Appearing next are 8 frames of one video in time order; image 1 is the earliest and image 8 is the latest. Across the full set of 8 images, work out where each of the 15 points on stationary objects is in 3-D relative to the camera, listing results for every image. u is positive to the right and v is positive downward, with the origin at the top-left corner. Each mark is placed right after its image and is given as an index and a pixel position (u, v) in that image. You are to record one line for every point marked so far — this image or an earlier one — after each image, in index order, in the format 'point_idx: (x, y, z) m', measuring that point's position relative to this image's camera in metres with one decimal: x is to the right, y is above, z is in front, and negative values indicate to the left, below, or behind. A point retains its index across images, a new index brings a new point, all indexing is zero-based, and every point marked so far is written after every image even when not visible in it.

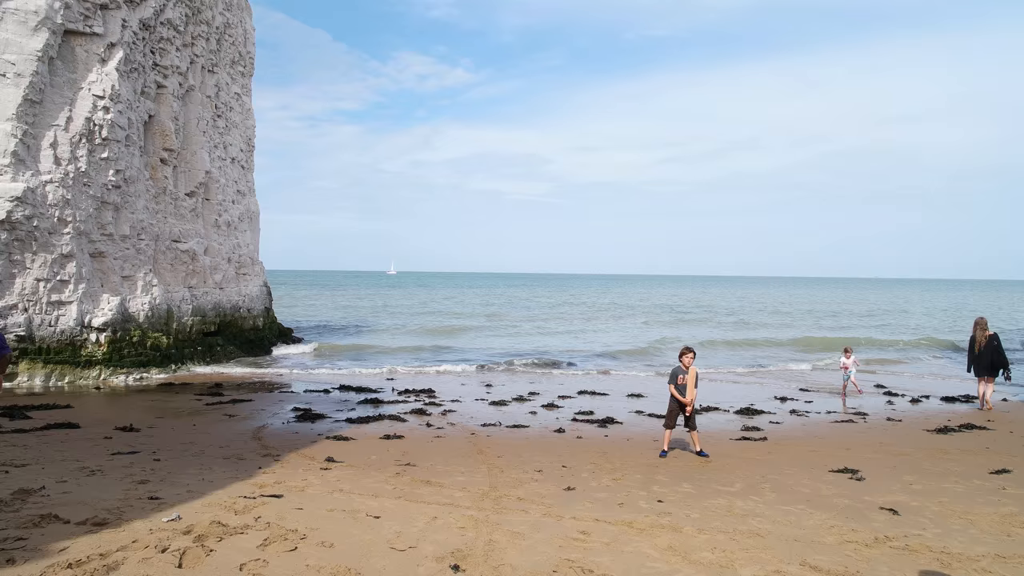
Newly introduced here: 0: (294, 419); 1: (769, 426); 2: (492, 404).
0: (-3.3, -2.0, +9.8) m
1: (+3.9, -2.1, +10.0) m
2: (-0.4, -2.1, +11.8) m
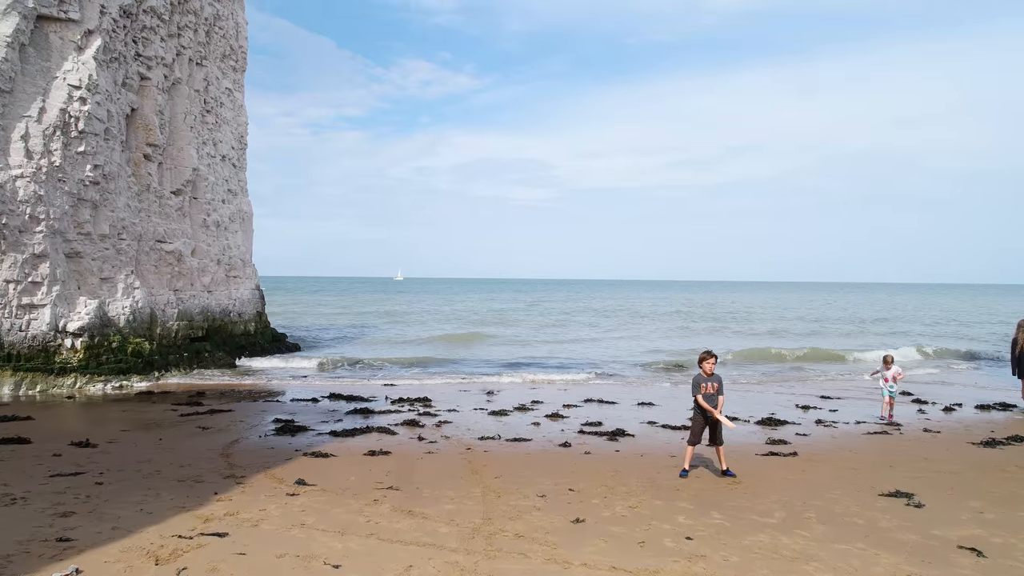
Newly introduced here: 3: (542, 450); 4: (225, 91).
0: (-3.3, -2.0, +8.9) m
1: (+4.0, -2.1, +9.1) m
2: (-0.4, -2.1, +10.9) m
3: (+0.4, -2.0, +8.0) m
4: (-8.6, +5.9, +19.6) m
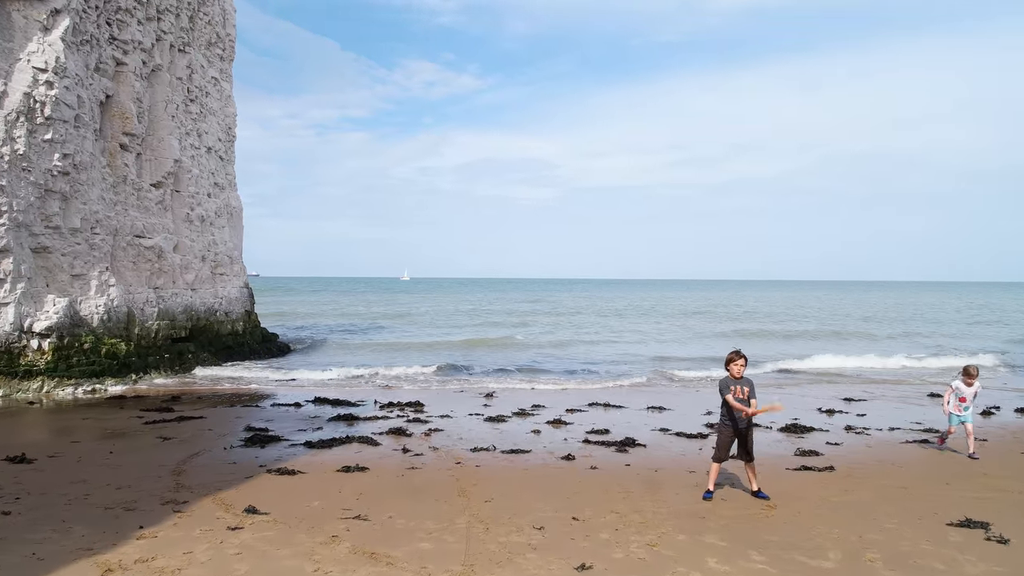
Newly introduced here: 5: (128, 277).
0: (-3.3, -1.9, +8.0) m
1: (+3.9, -2.0, +8.1) m
2: (-0.4, -2.0, +10.0) m
3: (+0.3, -1.9, +7.0) m
4: (-8.6, +6.0, +18.7) m
5: (-8.7, +0.3, +14.7) m
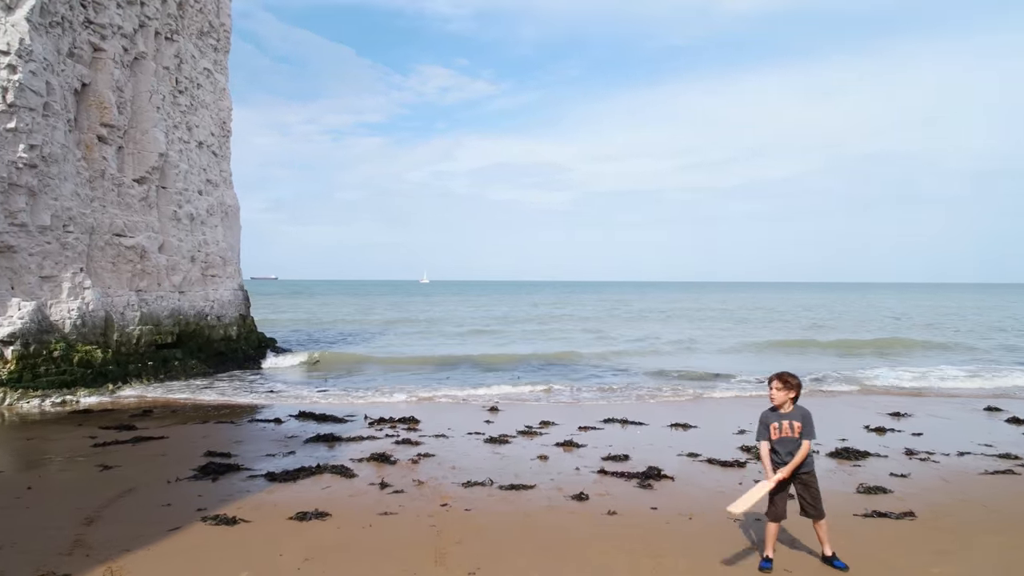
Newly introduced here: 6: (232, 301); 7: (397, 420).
0: (-3.3, -1.9, +6.8) m
1: (+3.9, -2.0, +6.7) m
2: (-0.3, -2.0, +8.7) m
3: (+0.3, -1.9, +5.7) m
4: (-8.4, +5.9, +17.7) m
5: (-8.5, +0.2, +13.7) m
6: (-7.9, -0.4, +18.3) m
7: (-1.8, -2.1, +10.1) m
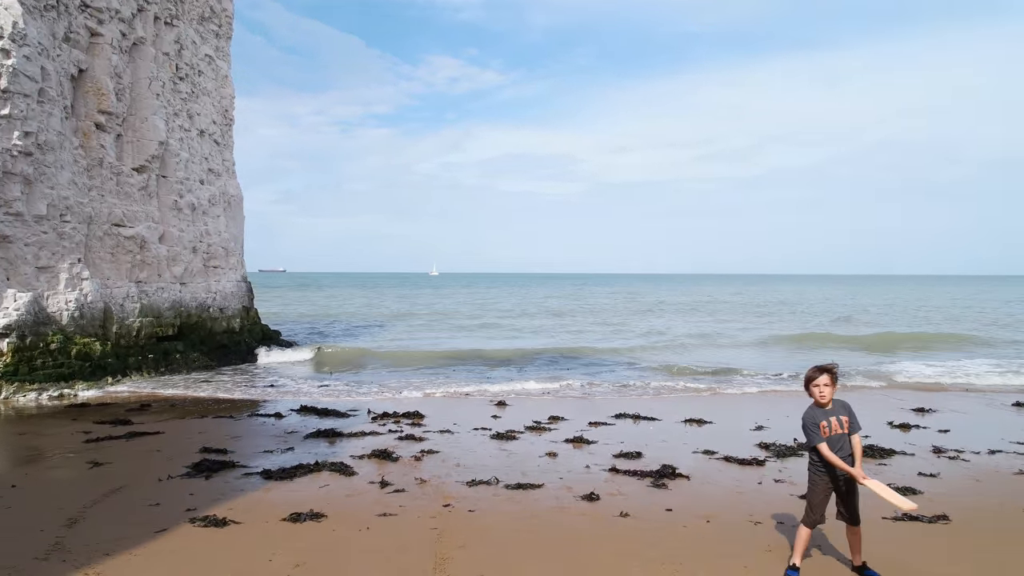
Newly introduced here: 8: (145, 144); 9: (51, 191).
0: (-3.2, -1.8, +6.5) m
1: (+4.0, -1.9, +6.3) m
2: (-0.2, -1.9, +8.4) m
3: (+0.4, -1.8, +5.4) m
4: (-8.2, +6.1, +17.4) m
5: (-8.4, +0.4, +13.4) m
6: (-7.7, -0.1, +18.0) m
7: (-1.7, -1.9, +9.8) m
8: (-8.2, +3.2, +14.6) m
9: (-8.5, +1.8, +12.0) m
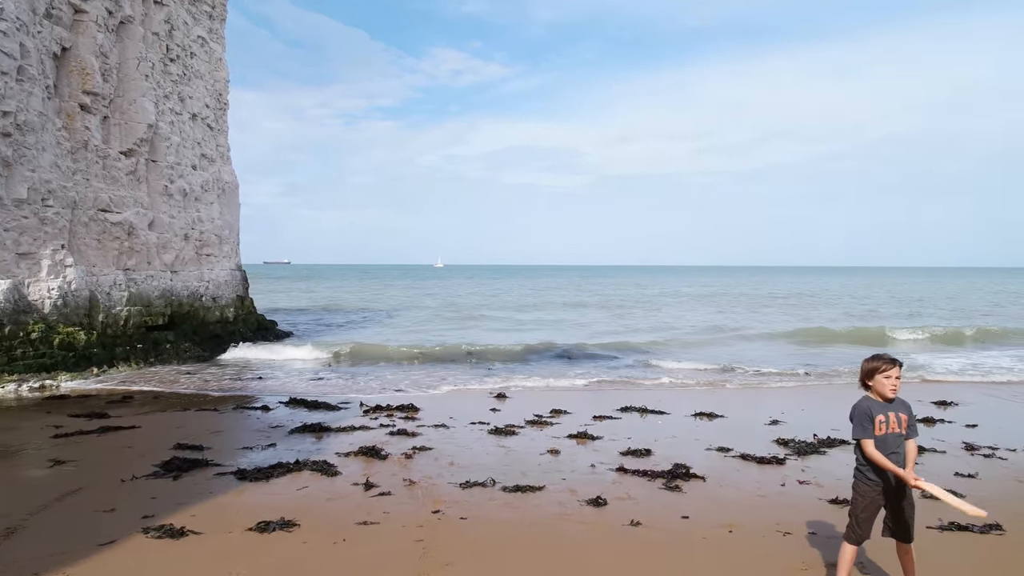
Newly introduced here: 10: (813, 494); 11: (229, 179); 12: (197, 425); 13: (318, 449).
0: (-3.2, -1.6, +5.9) m
1: (+4.0, -1.7, +5.7) m
2: (-0.2, -1.7, +7.8) m
3: (+0.3, -1.7, +4.8) m
4: (-8.1, +6.4, +16.8) m
5: (-8.3, +0.6, +12.9) m
6: (-7.6, +0.1, +17.5) m
7: (-1.7, -1.7, +9.2) m
8: (-8.2, +3.5, +14.1) m
9: (-8.5, +2.0, +11.5) m
10: (+2.6, -1.8, +5.5) m
11: (-7.8, +3.0, +18.0) m
12: (-3.9, -1.7, +8.0) m
13: (-2.0, -1.7, +6.9) m
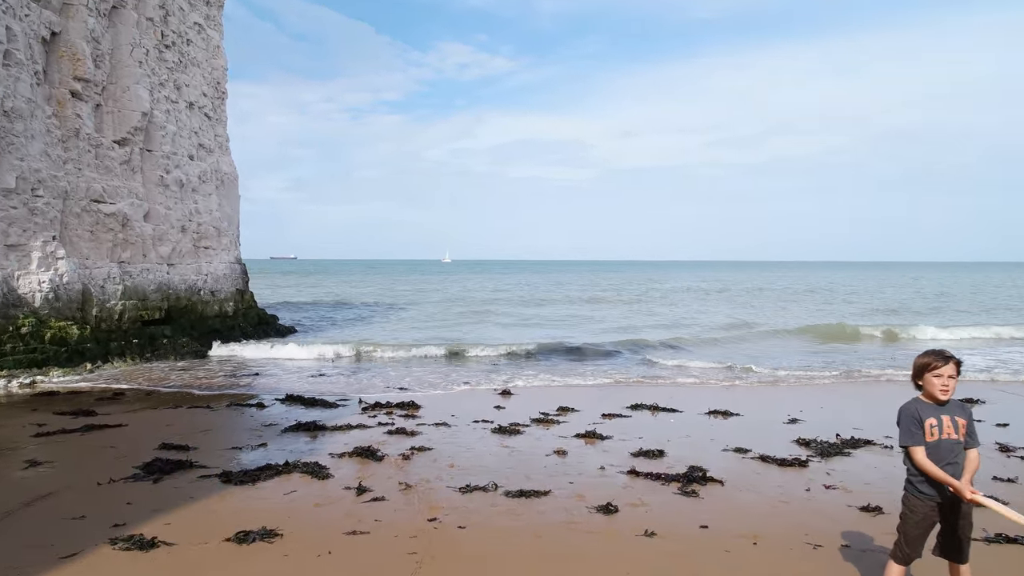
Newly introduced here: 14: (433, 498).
0: (-3.2, -1.6, +5.6) m
1: (+4.0, -1.6, +5.3) m
2: (-0.2, -1.6, +7.4) m
3: (+0.4, -1.6, +4.4) m
4: (-8.0, +6.6, +16.4) m
5: (-8.2, +0.8, +12.5) m
6: (-7.5, +0.3, +17.2) m
7: (-1.6, -1.6, +8.9) m
8: (-8.1, +3.6, +13.7) m
9: (-8.4, +2.1, +11.1) m
10: (+2.6, -1.7, +5.1) m
11: (-7.7, +3.2, +17.6) m
12: (-3.8, -1.6, +7.7) m
13: (-2.0, -1.6, +6.5) m
14: (-0.6, -1.6, +5.0) m
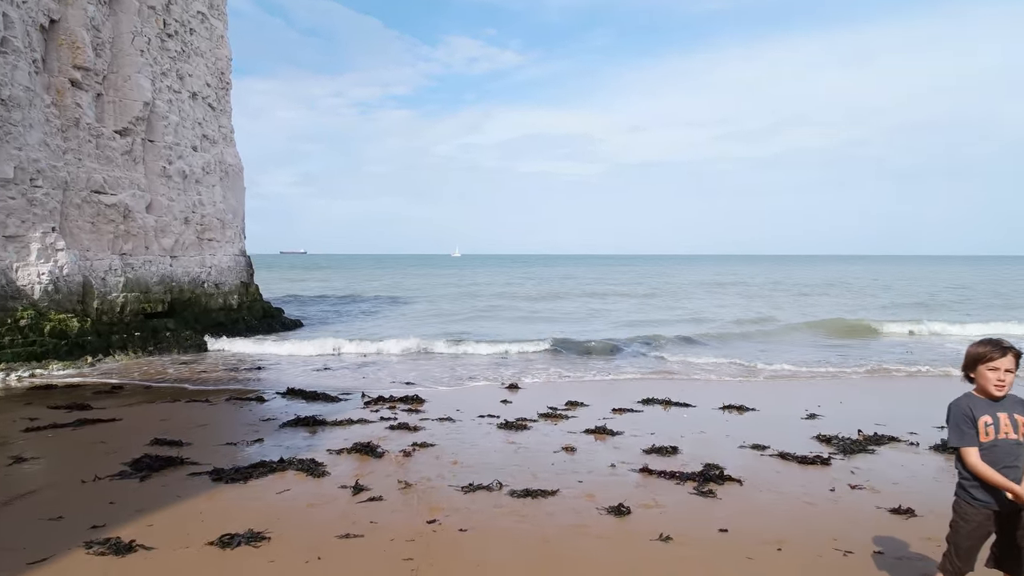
0: (-3.2, -1.5, +5.3) m
1: (+4.1, -1.5, +5.0) m
2: (-0.1, -1.5, +7.1) m
3: (+0.4, -1.5, +4.1) m
4: (-7.8, +6.8, +16.1) m
5: (-8.1, +0.9, +12.3) m
6: (-7.3, +0.5, +16.9) m
7: (-1.5, -1.5, +8.6) m
8: (-7.9, +3.8, +13.5) m
9: (-8.3, +2.3, +10.9) m
10: (+2.6, -1.6, +4.8) m
11: (-7.5, +3.4, +17.4) m
12: (-3.8, -1.5, +7.4) m
13: (-1.9, -1.5, +6.2) m
14: (-0.6, -1.5, +4.7) m
